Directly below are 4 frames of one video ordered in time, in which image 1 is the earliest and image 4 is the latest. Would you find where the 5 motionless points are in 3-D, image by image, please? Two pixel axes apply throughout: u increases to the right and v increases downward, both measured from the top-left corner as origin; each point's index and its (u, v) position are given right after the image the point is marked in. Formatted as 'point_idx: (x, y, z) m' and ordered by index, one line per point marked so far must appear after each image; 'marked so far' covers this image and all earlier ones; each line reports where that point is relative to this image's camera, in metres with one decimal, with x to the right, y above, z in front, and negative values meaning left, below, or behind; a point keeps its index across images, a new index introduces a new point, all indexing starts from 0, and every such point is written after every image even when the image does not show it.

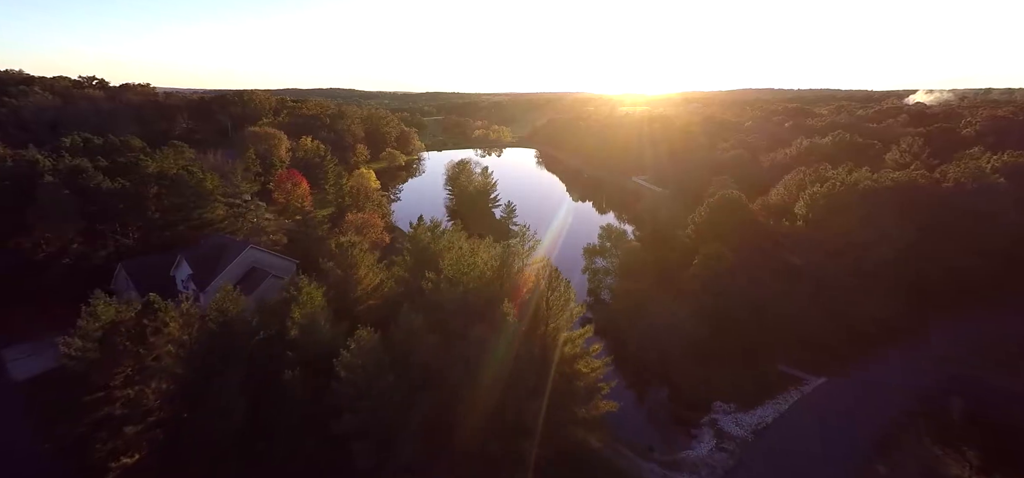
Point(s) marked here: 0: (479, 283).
0: (-1.2, -1.7, +18.9) m
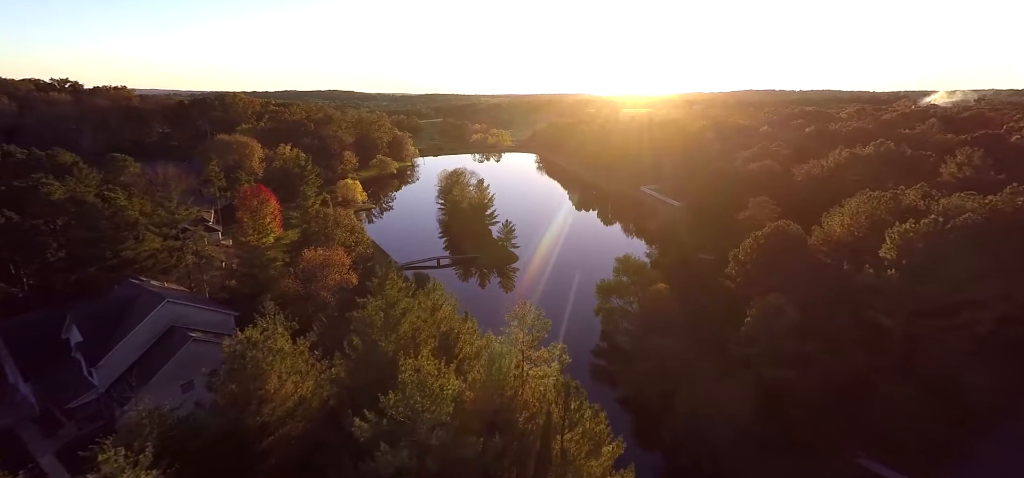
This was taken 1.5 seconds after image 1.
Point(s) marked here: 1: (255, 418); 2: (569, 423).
0: (-1.4, -4.1, +11.3) m
1: (-6.4, -4.5, +12.9) m
2: (+1.5, -4.6, +12.9) m
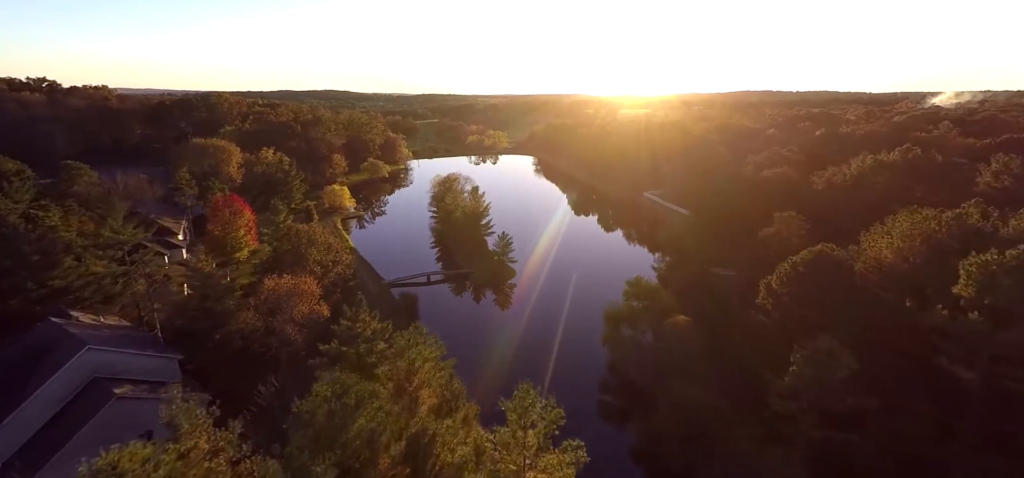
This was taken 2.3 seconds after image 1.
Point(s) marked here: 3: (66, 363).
0: (-1.4, -5.5, +6.9) m
1: (-6.5, -5.9, +8.5) m
2: (+1.4, -5.9, +8.6) m
3: (-17.1, -4.8, +19.6) m
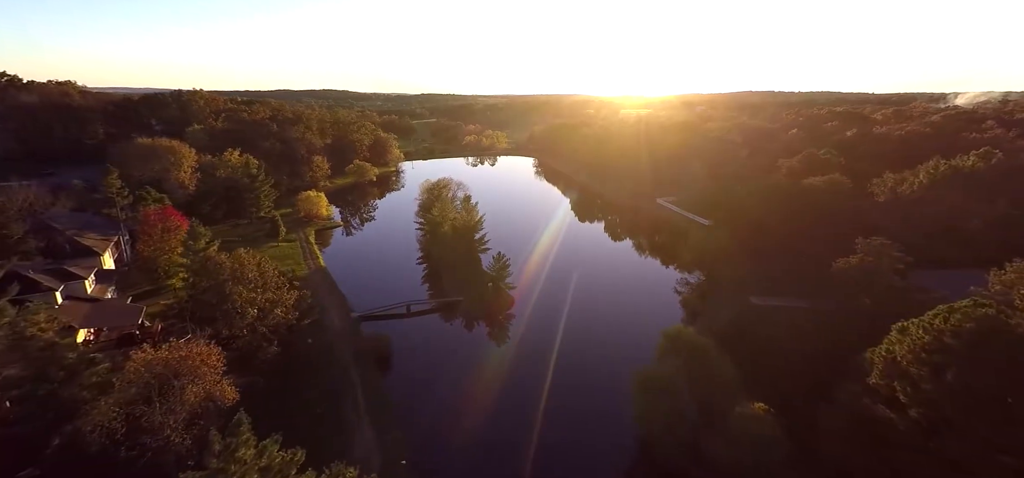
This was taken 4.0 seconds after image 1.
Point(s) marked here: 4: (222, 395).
0: (-1.6, -7.2, -2.0) m
1: (-6.6, -7.6, -0.4) m
2: (+1.3, -7.7, -0.3) m
3: (-17.2, -6.5, +10.7) m
4: (-10.7, -5.8, +19.3) m
